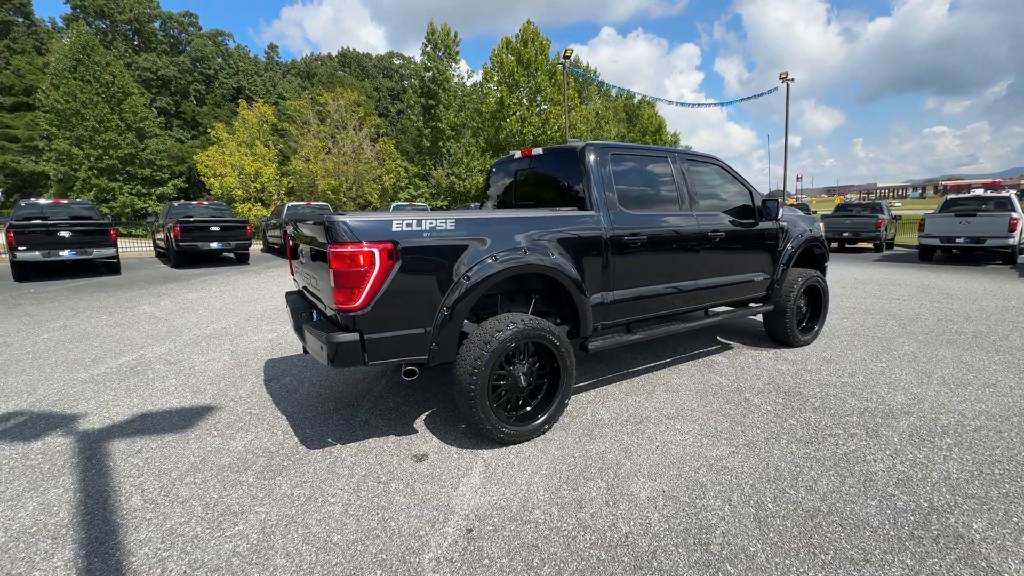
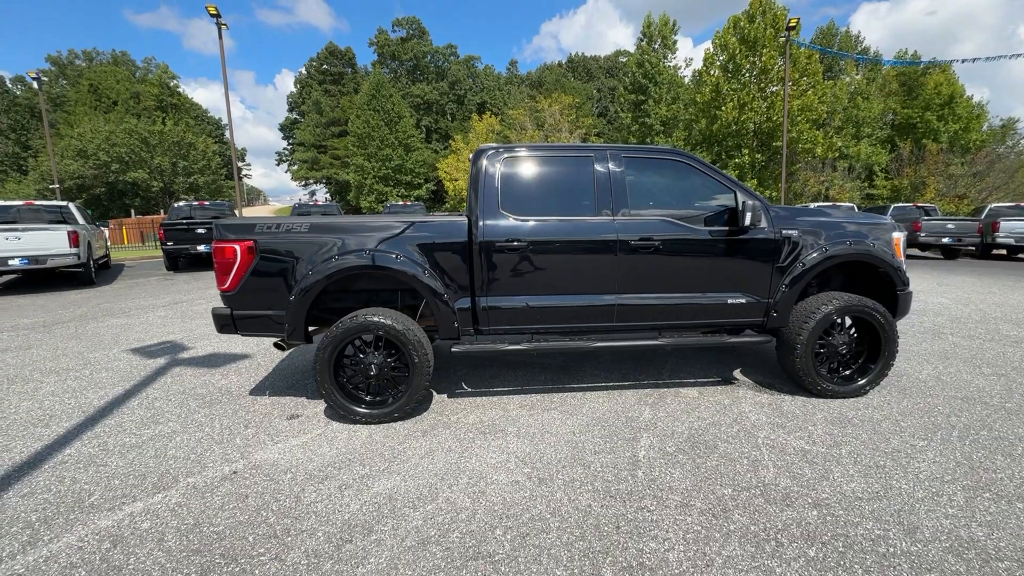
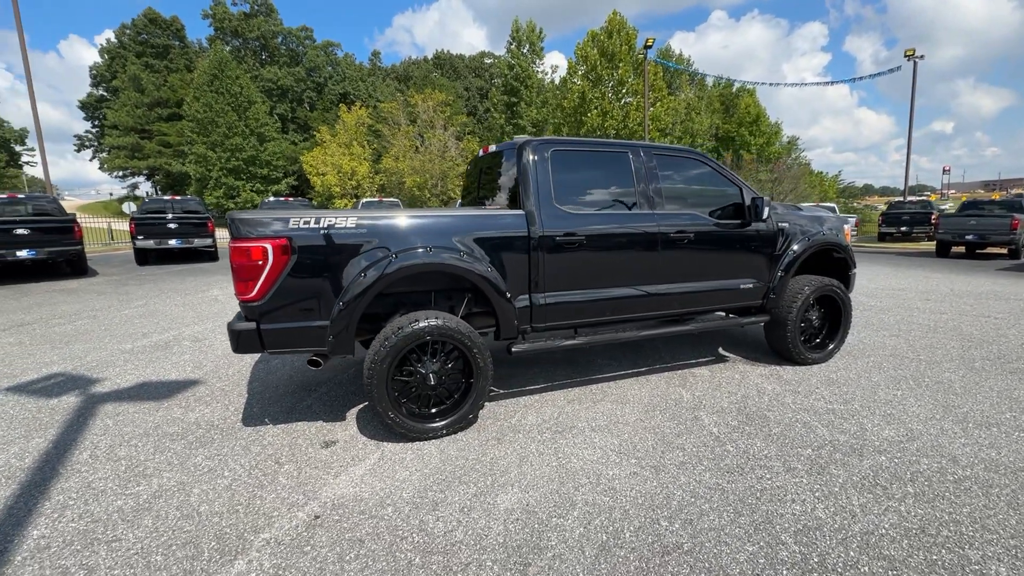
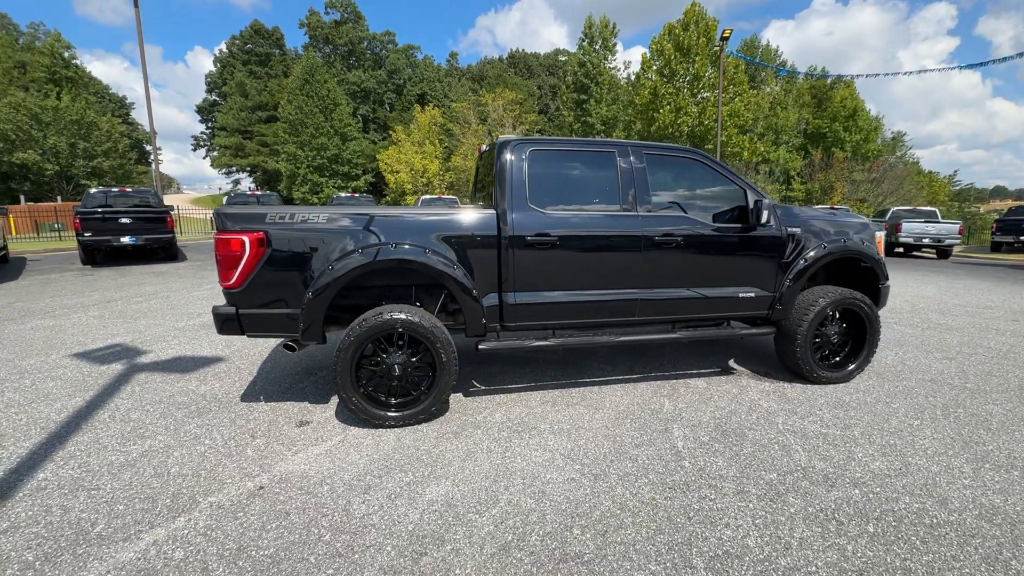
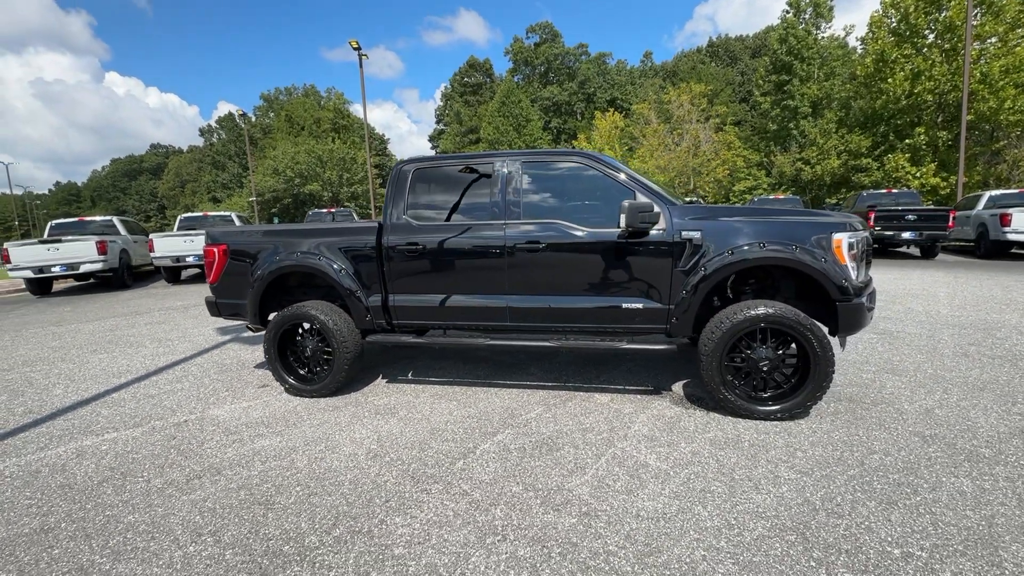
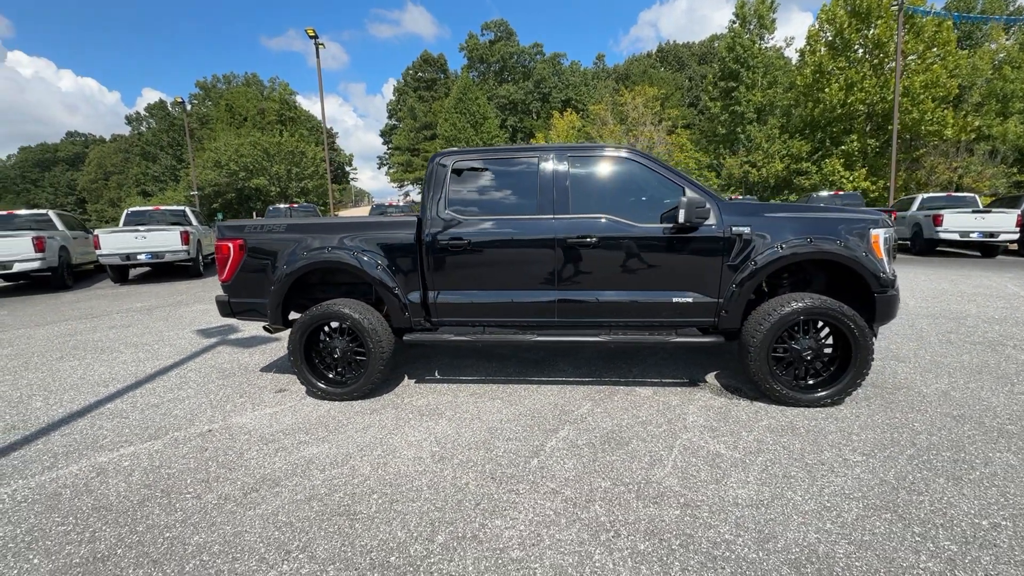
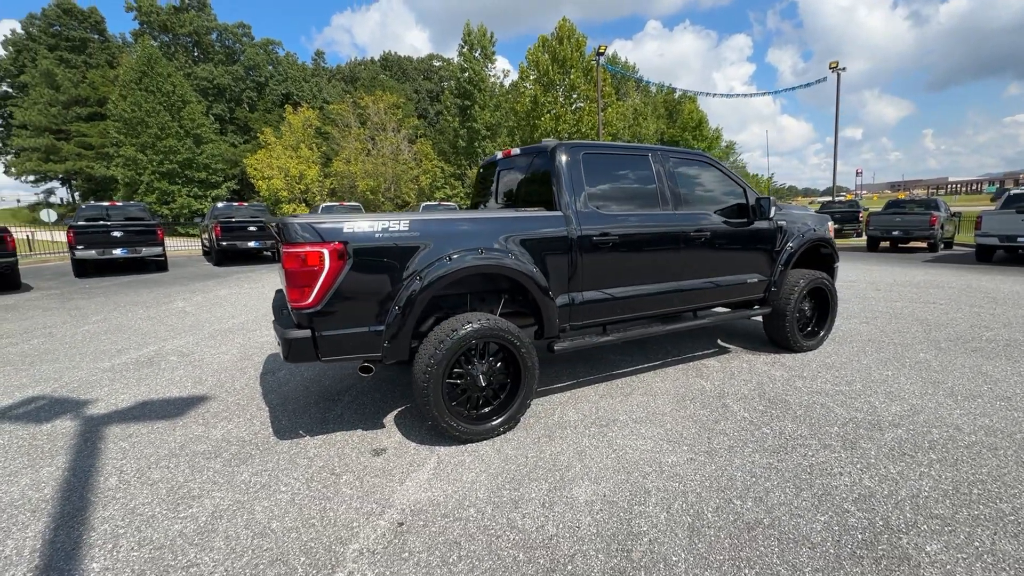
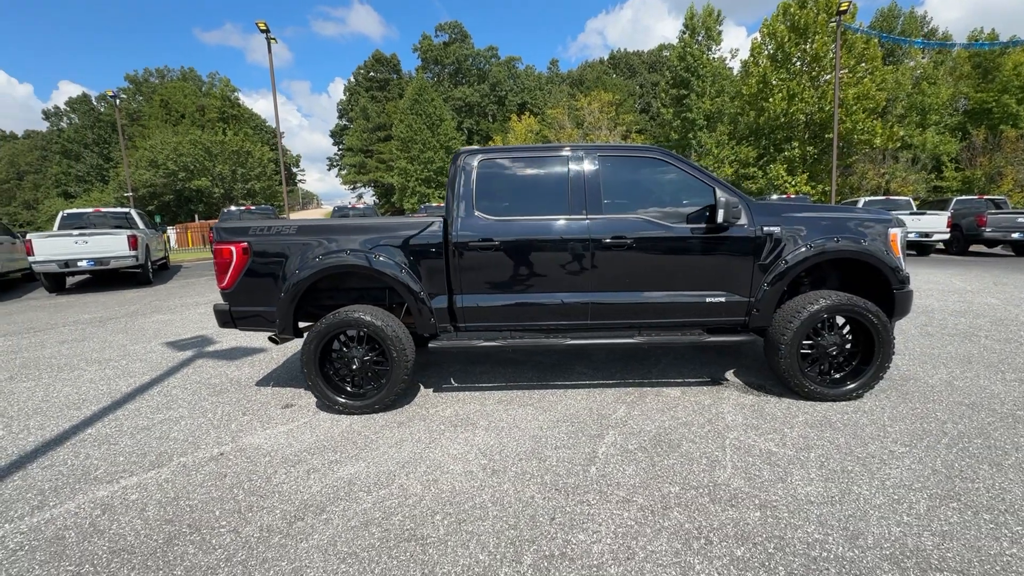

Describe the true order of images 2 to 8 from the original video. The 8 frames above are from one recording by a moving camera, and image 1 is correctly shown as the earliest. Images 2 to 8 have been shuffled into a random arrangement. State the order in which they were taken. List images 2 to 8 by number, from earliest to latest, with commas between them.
7, 3, 4, 2, 8, 6, 5
